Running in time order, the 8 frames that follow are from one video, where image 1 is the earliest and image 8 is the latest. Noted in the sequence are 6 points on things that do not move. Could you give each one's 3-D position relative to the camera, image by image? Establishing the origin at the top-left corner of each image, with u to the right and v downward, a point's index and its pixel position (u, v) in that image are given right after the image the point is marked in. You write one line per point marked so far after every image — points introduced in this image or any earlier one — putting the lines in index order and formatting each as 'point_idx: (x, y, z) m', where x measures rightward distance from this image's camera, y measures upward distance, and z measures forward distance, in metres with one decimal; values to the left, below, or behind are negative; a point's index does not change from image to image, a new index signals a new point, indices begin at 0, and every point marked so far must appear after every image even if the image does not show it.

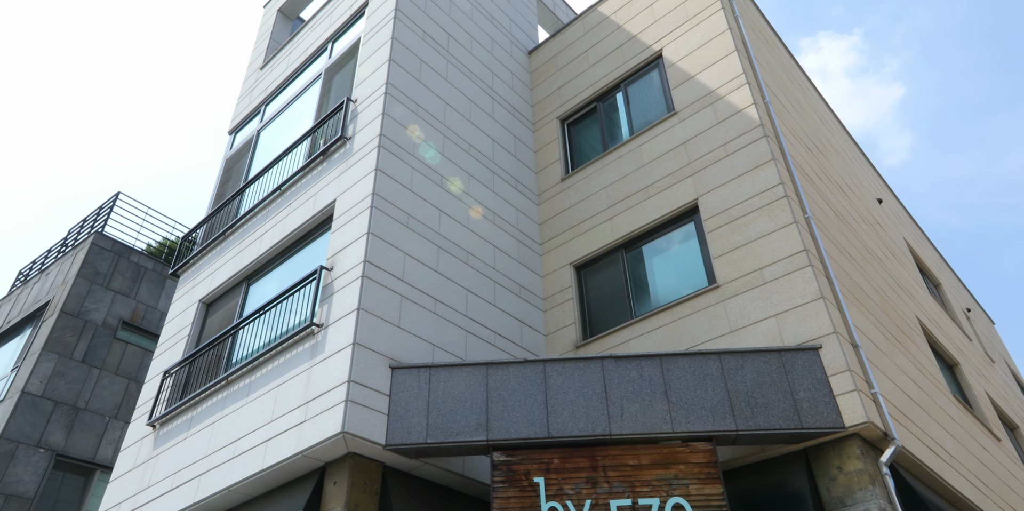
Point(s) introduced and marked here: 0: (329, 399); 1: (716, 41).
0: (-1.9, -1.5, +7.9) m
1: (+3.3, +3.5, +11.9) m
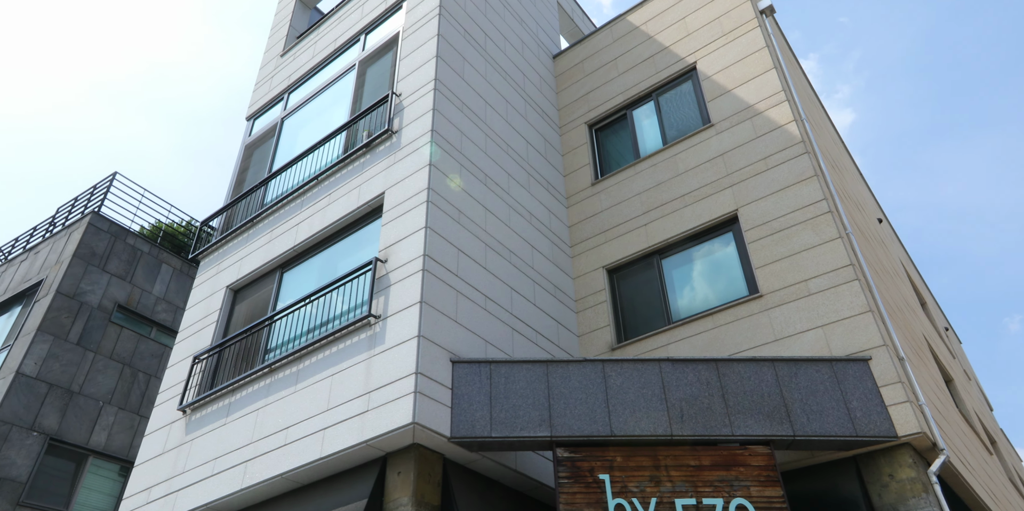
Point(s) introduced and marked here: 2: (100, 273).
0: (-1.2, -1.4, +7.9) m
1: (+4.0, +3.3, +12.2) m
2: (-10.4, -0.4, +18.4) m
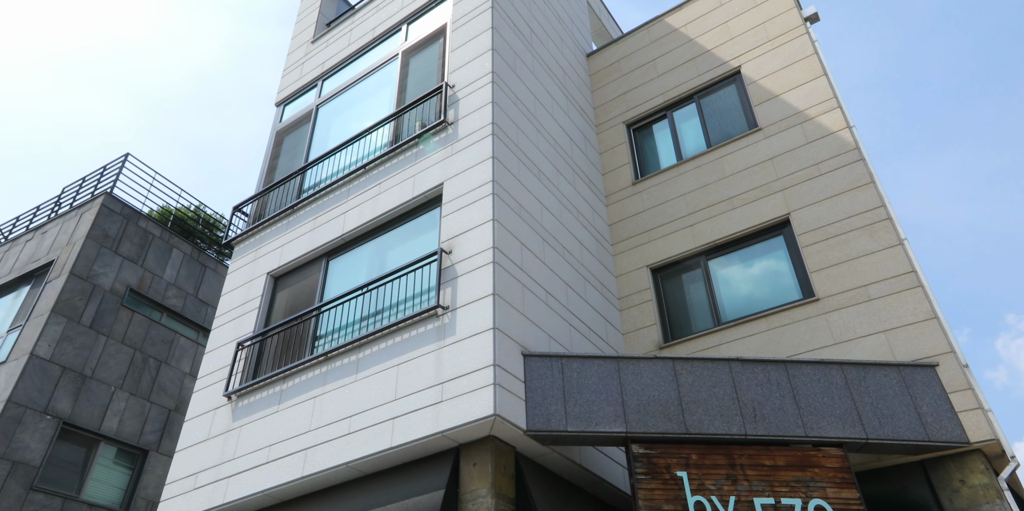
0: (-0.4, -1.3, +7.9) m
1: (+4.8, +3.2, +12.3) m
2: (-9.8, 0.0, +18.1) m
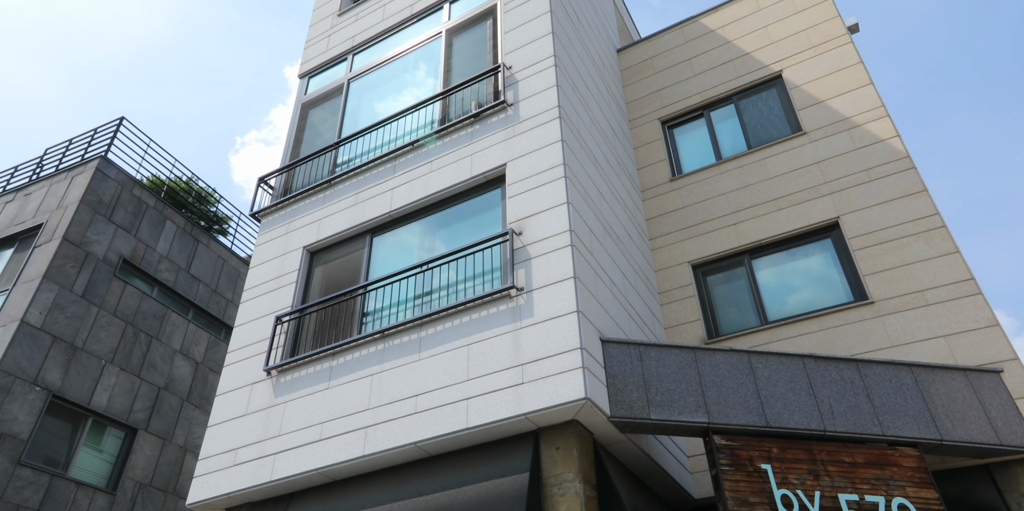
0: (+0.5, -1.1, +7.7) m
1: (+5.7, +3.1, +12.5) m
2: (-9.5, +0.8, +17.3) m
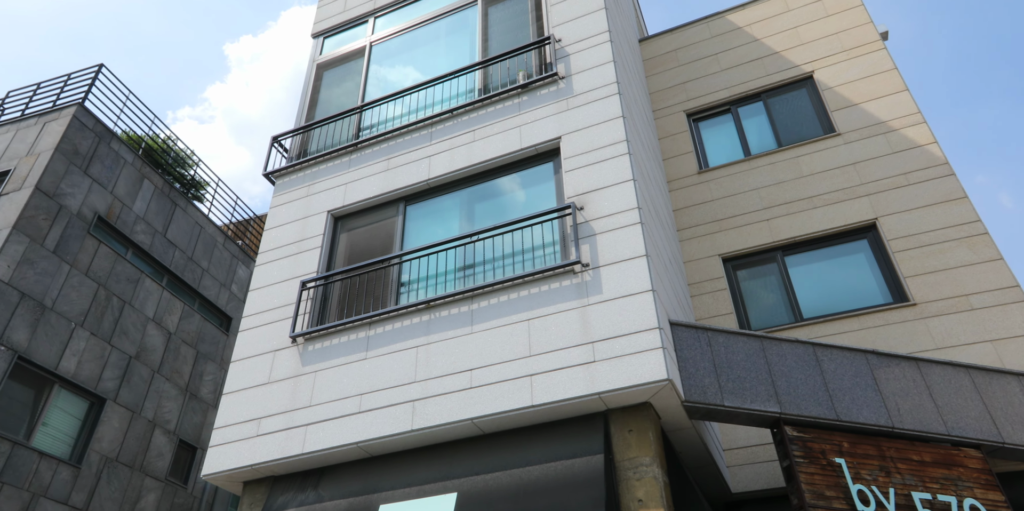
0: (+1.2, -0.9, +7.3) m
1: (+6.3, +3.0, +12.5) m
2: (-9.4, +1.7, +16.1) m
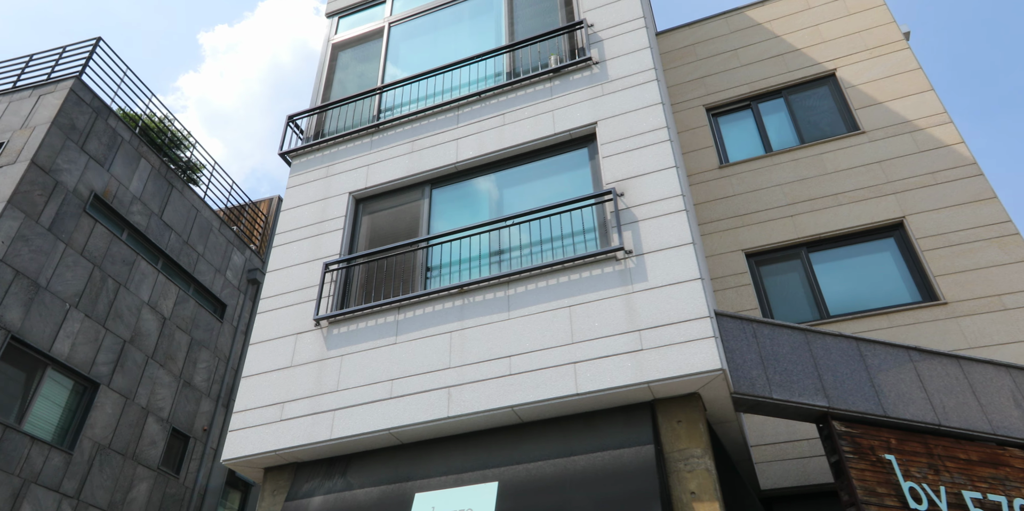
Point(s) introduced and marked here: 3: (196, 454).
0: (+1.6, -0.7, +7.1) m
1: (+6.7, +3.0, +12.5) m
2: (-9.1, +2.1, +15.5) m
3: (-7.3, -4.6, +17.0) m
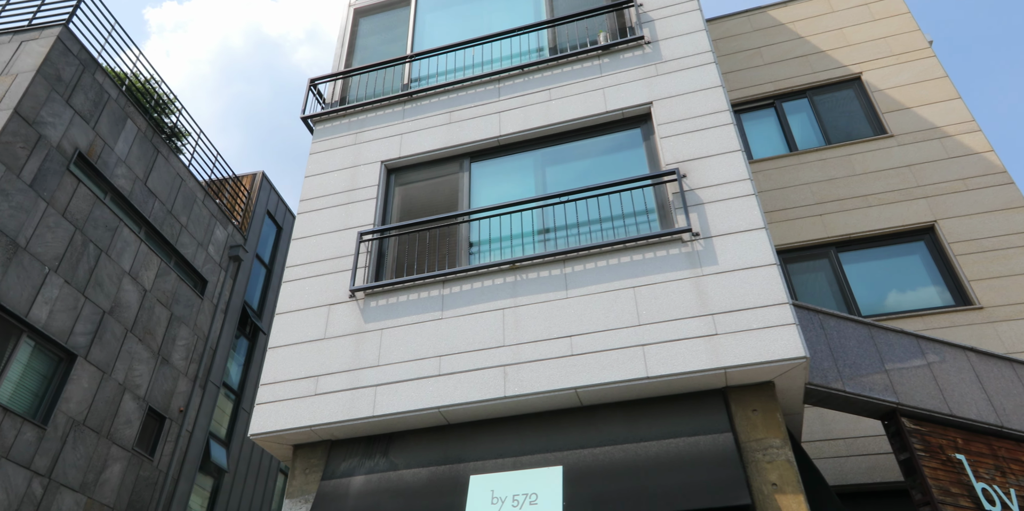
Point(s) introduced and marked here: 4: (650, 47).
0: (+2.3, -0.6, +6.8) m
1: (+7.1, +2.9, +12.5) m
2: (-8.8, +2.9, +14.5) m
3: (-7.4, -3.9, +16.1) m
4: (+1.8, +2.7, +9.6) m
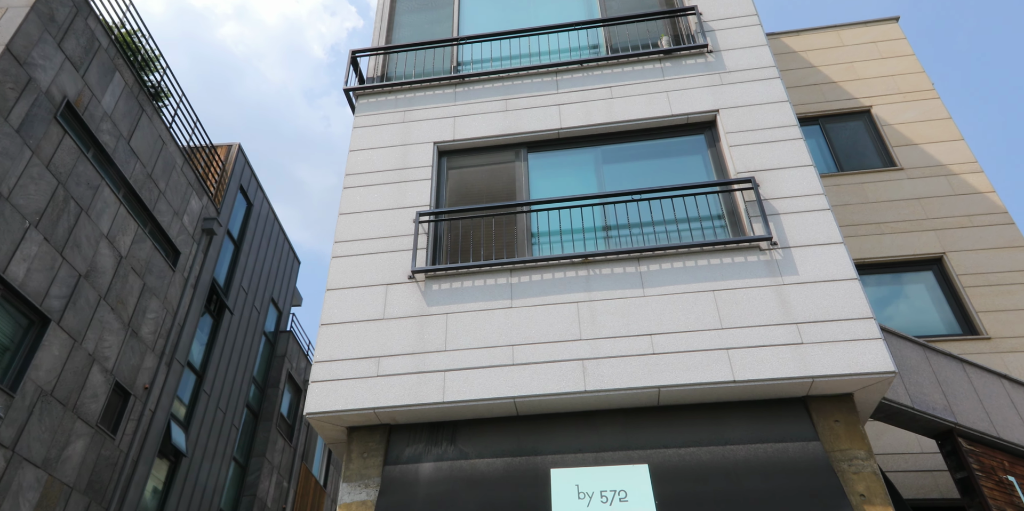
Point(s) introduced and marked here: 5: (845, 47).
0: (+3.1, -0.7, +6.9) m
1: (+7.7, +2.4, +13.1) m
2: (-8.4, +3.7, +13.5) m
3: (-7.7, -3.2, +15.1) m
4: (+2.6, +2.6, +9.7) m
5: (+6.7, +4.2, +14.8) m
